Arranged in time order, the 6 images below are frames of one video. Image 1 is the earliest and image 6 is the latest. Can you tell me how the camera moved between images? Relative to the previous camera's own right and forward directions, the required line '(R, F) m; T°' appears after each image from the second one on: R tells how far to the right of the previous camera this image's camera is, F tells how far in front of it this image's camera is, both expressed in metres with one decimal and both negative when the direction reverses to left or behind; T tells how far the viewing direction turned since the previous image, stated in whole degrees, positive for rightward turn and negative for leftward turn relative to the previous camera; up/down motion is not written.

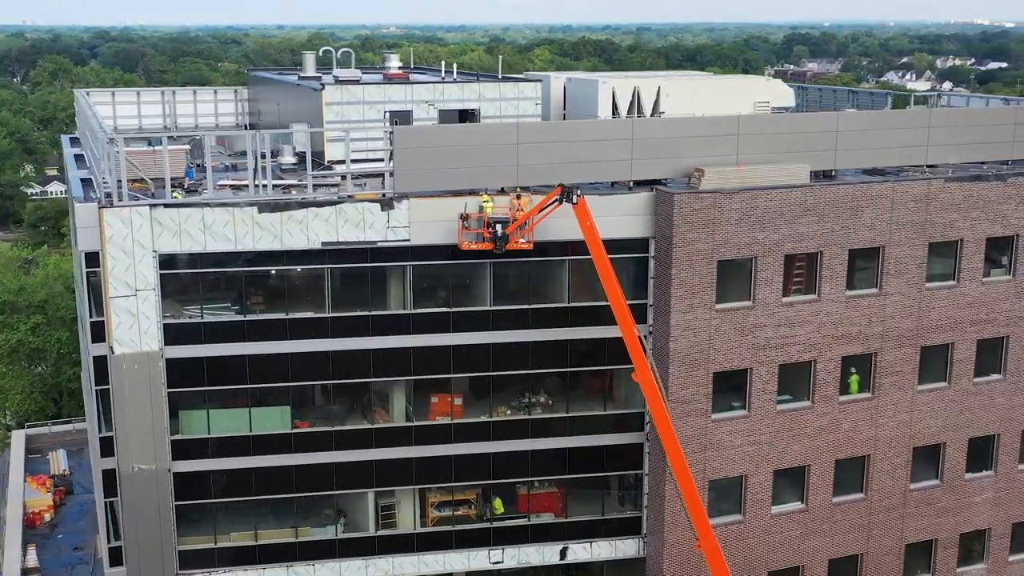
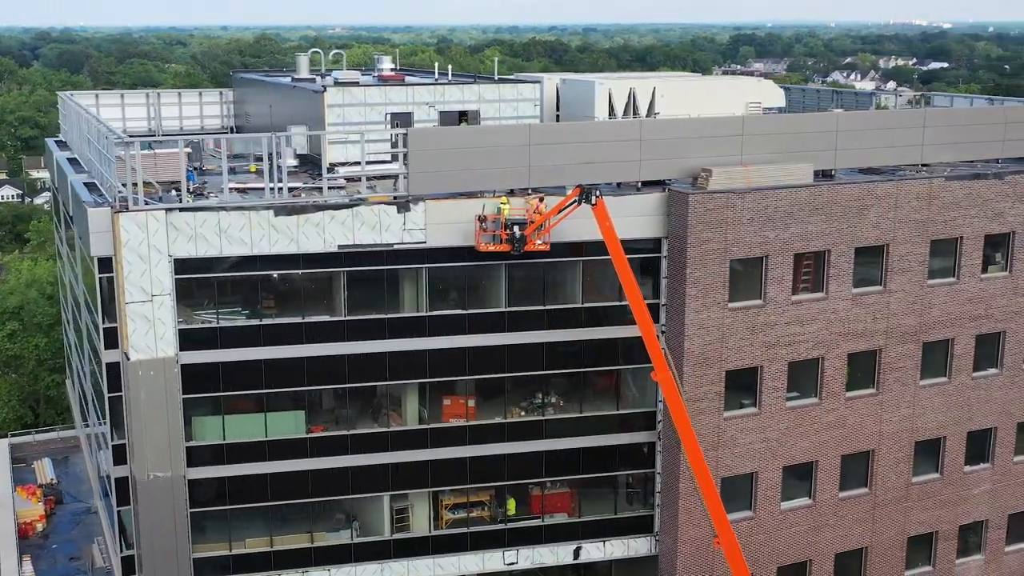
(-1.8, 0.0) m; +2°
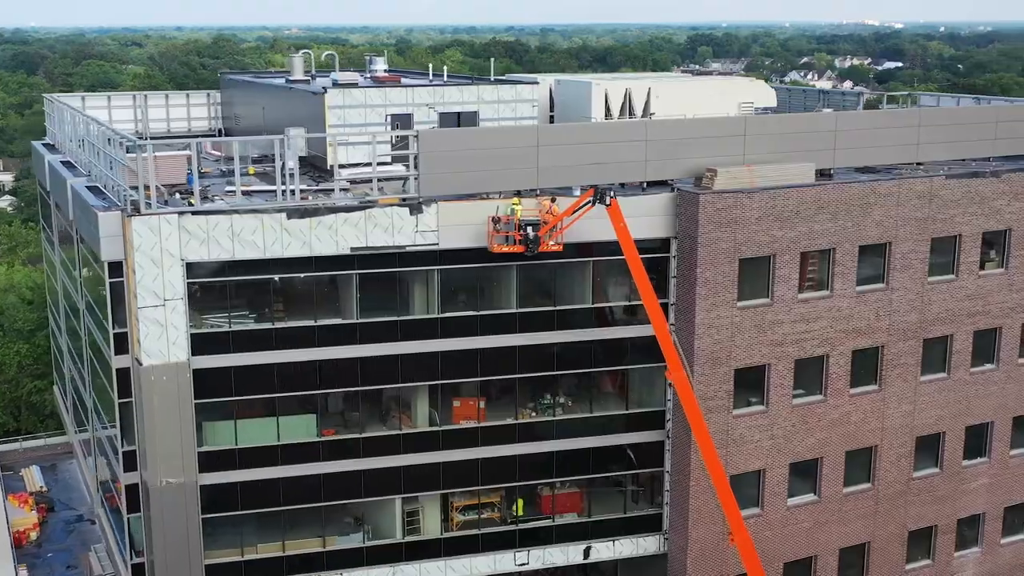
(-1.4, 0.0) m; +2°
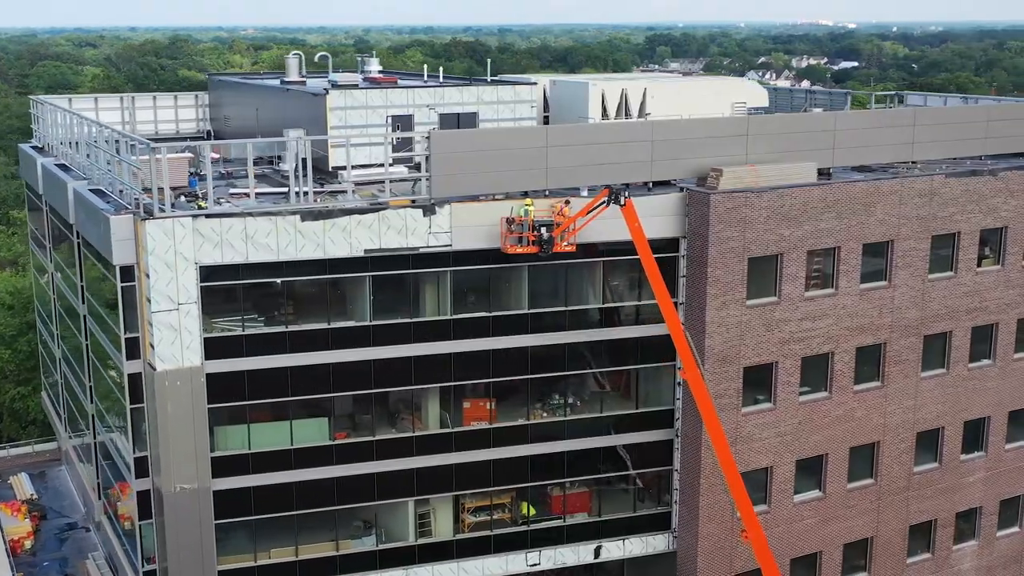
(-1.4, 0.0) m; +2°
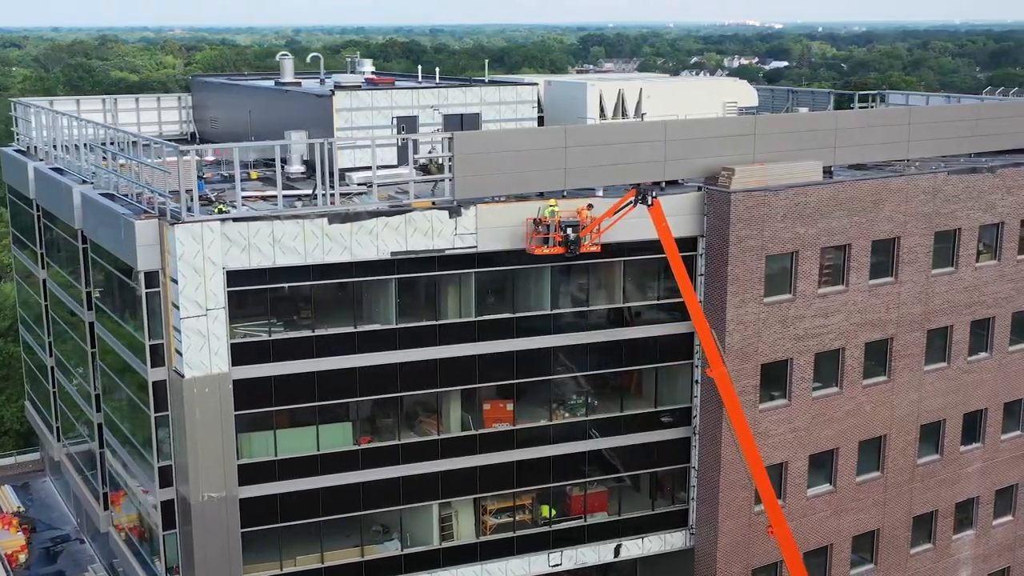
(-2.4, +0.1) m; +3°
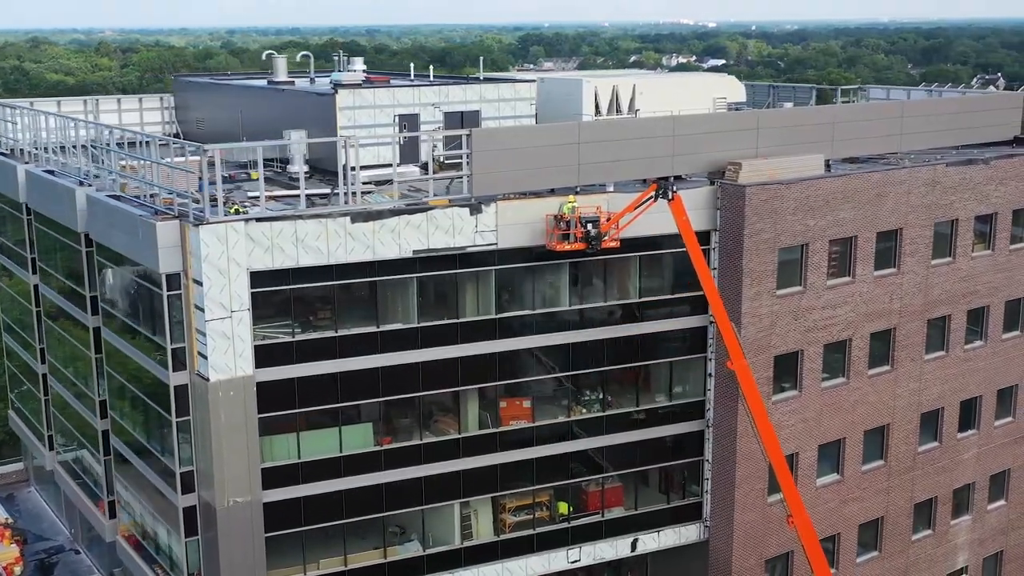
(-2.1, +0.1) m; +3°
